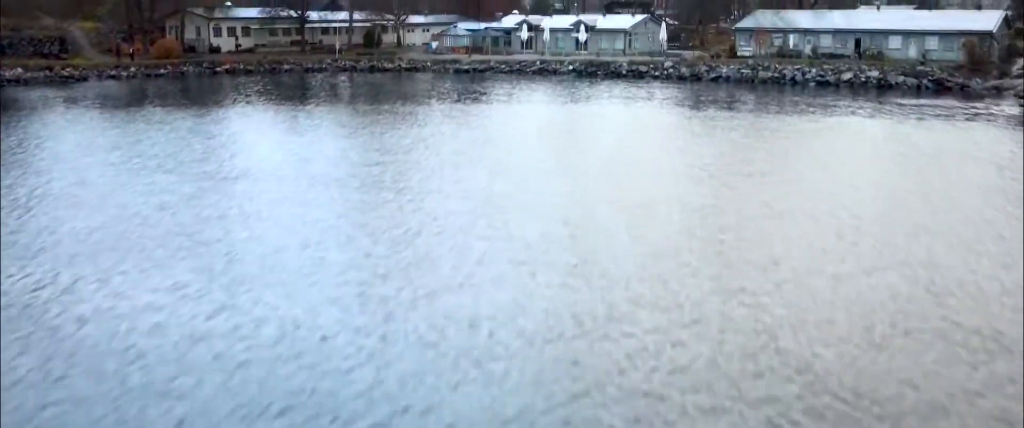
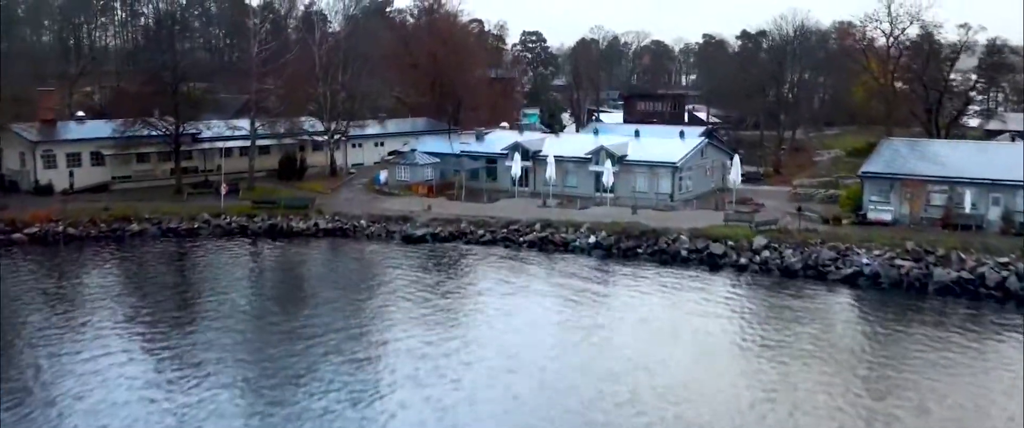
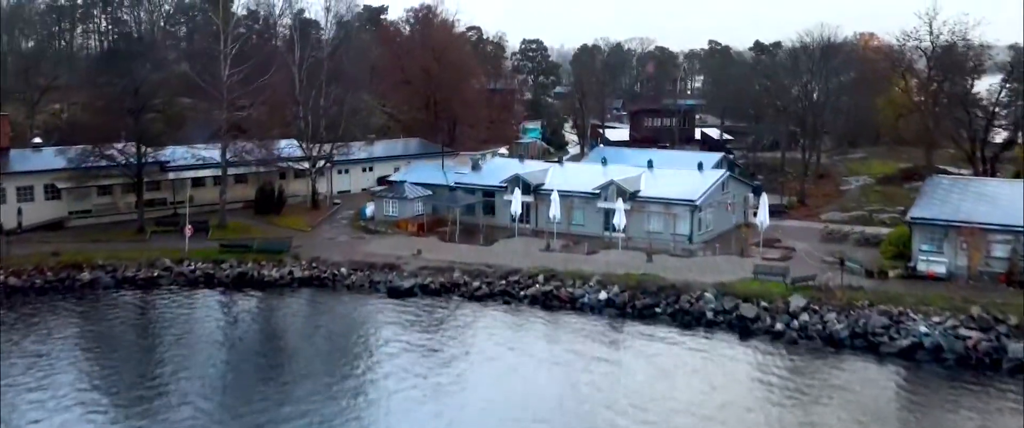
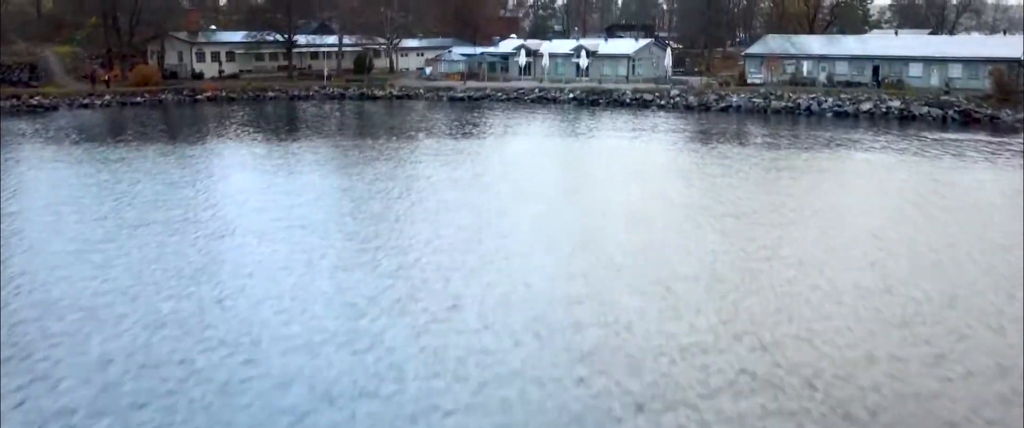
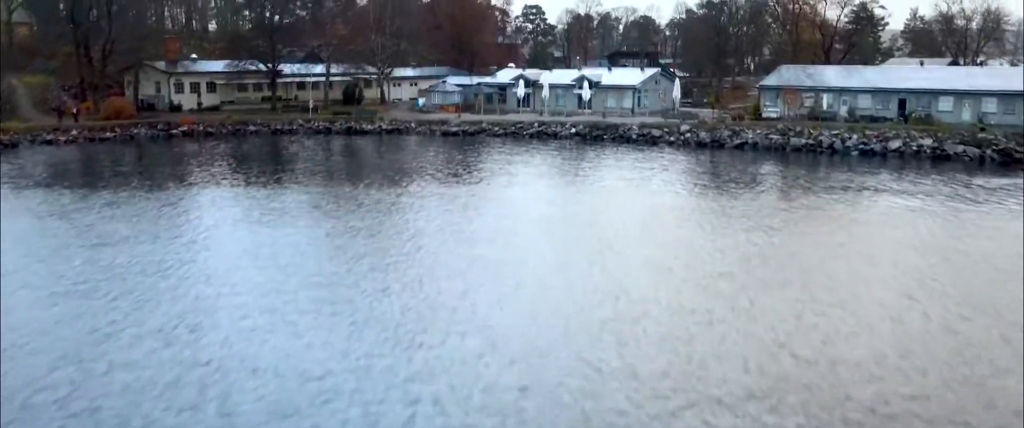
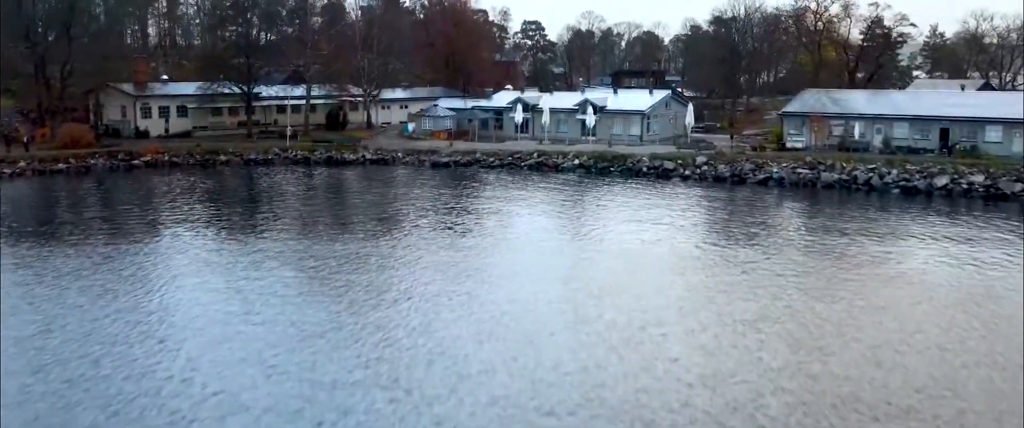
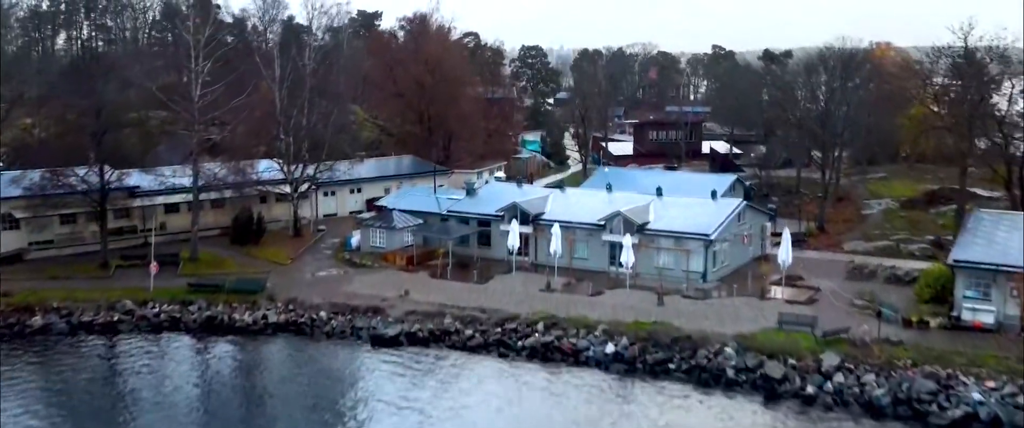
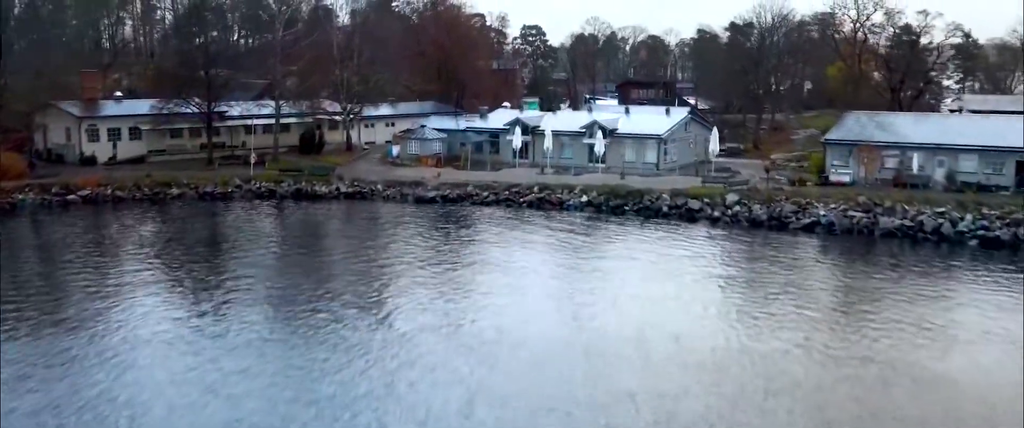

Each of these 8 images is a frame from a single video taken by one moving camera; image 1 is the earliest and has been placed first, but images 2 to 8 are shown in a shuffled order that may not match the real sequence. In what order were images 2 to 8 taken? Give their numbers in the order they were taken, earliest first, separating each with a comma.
4, 5, 6, 8, 2, 3, 7
